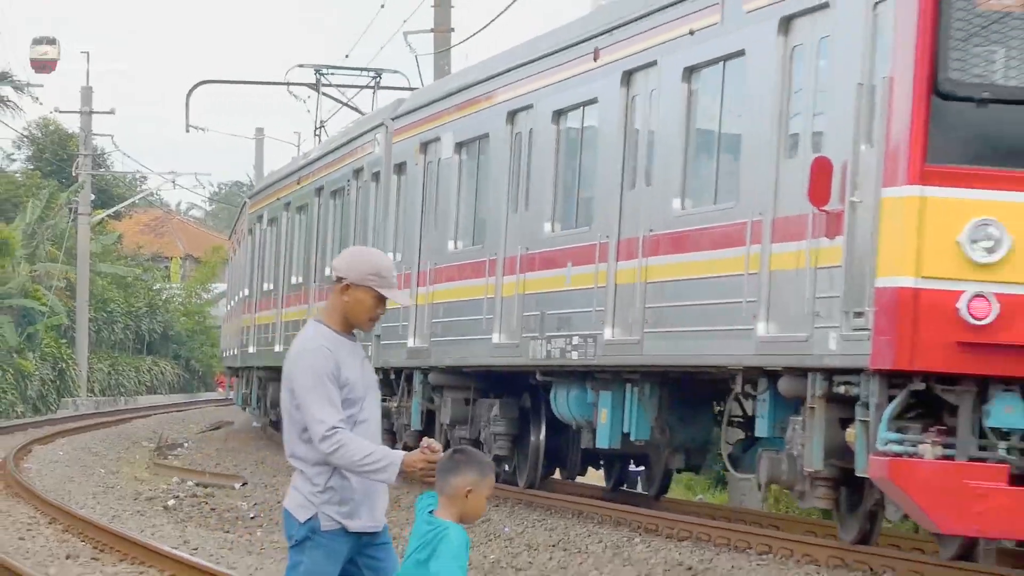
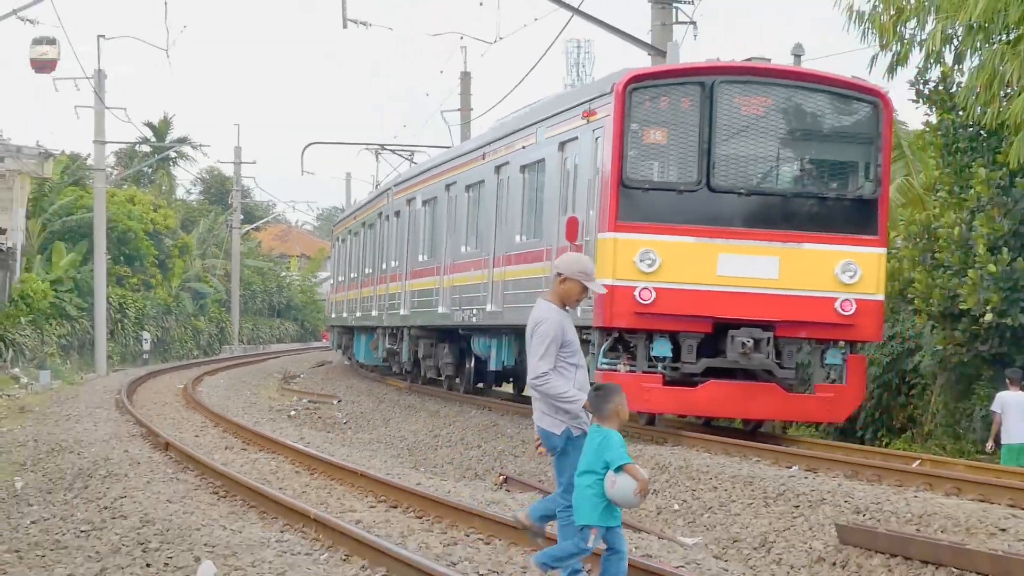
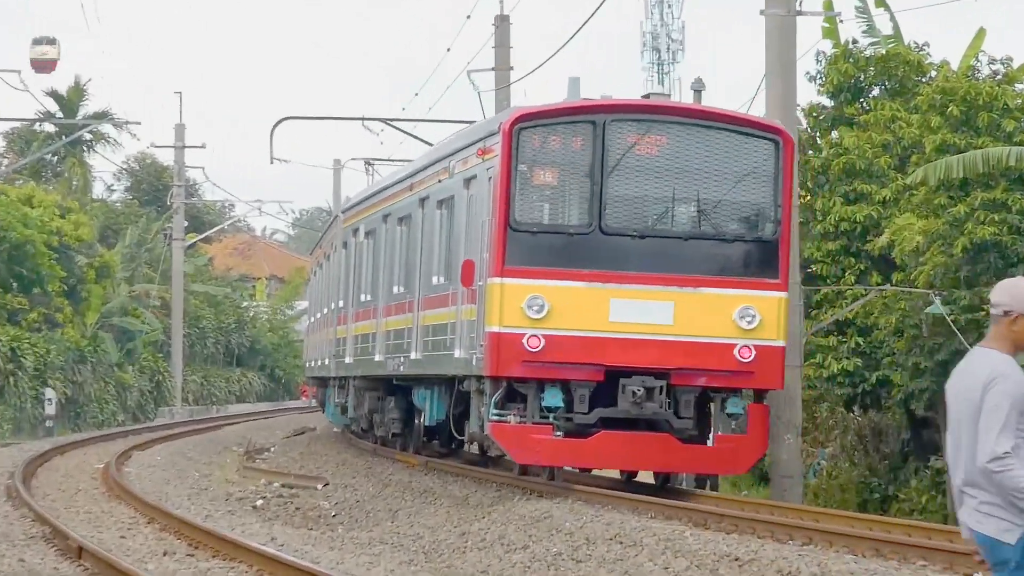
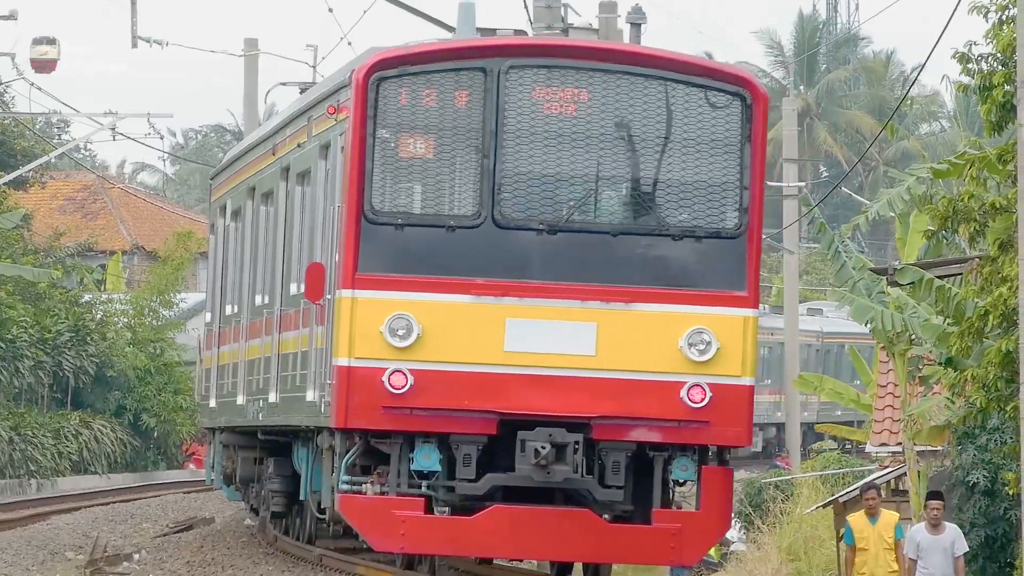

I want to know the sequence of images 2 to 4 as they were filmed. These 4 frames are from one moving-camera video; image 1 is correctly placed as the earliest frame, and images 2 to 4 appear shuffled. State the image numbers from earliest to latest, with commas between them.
2, 3, 4
